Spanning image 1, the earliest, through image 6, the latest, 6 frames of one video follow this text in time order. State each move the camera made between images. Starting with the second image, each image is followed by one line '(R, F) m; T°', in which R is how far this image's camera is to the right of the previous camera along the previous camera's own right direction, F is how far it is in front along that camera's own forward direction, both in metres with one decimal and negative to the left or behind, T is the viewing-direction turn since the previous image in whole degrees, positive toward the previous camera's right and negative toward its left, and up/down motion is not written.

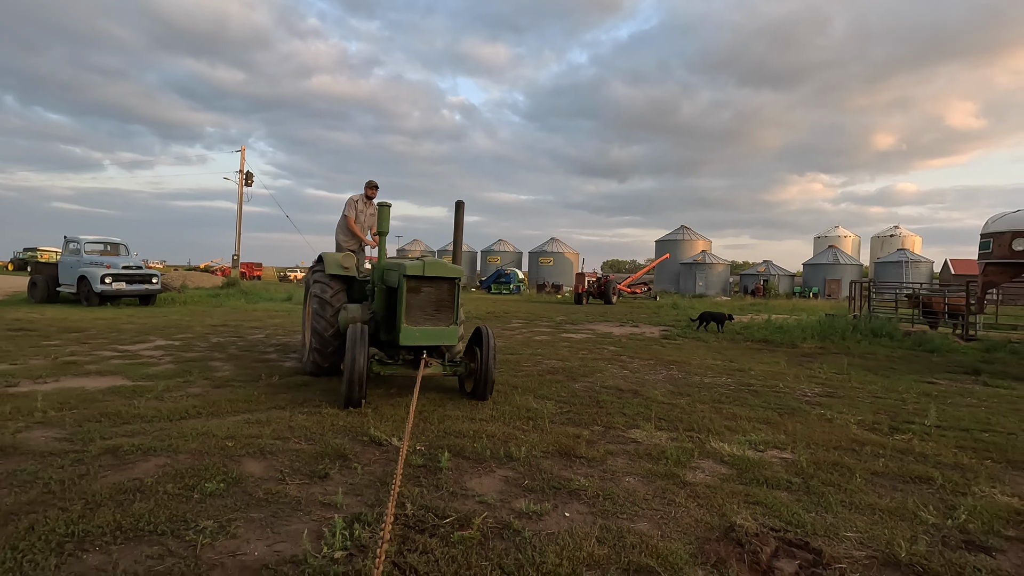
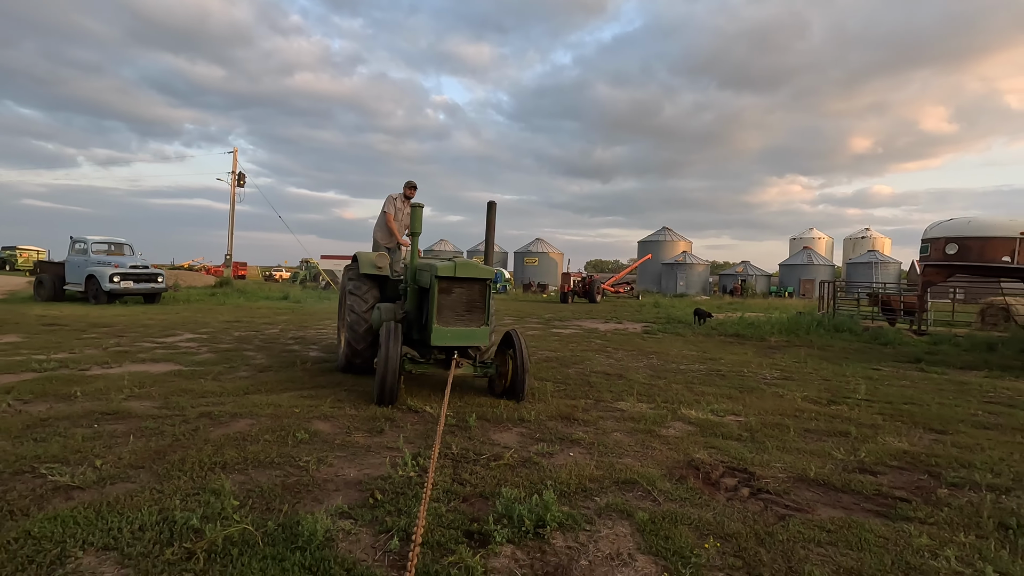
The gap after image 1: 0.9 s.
(-0.2, -0.9) m; +2°
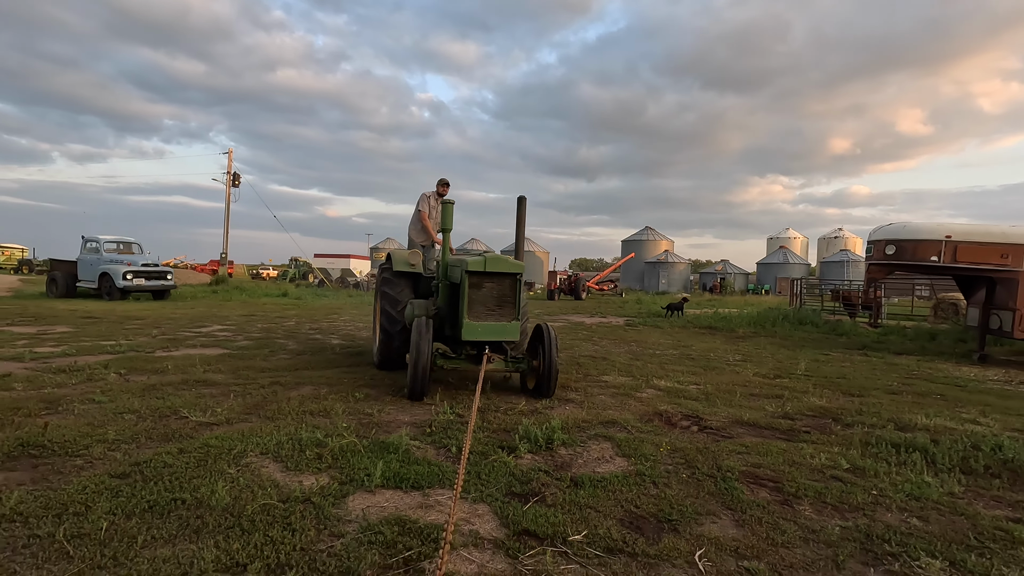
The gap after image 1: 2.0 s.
(-0.2, -1.1) m; +2°
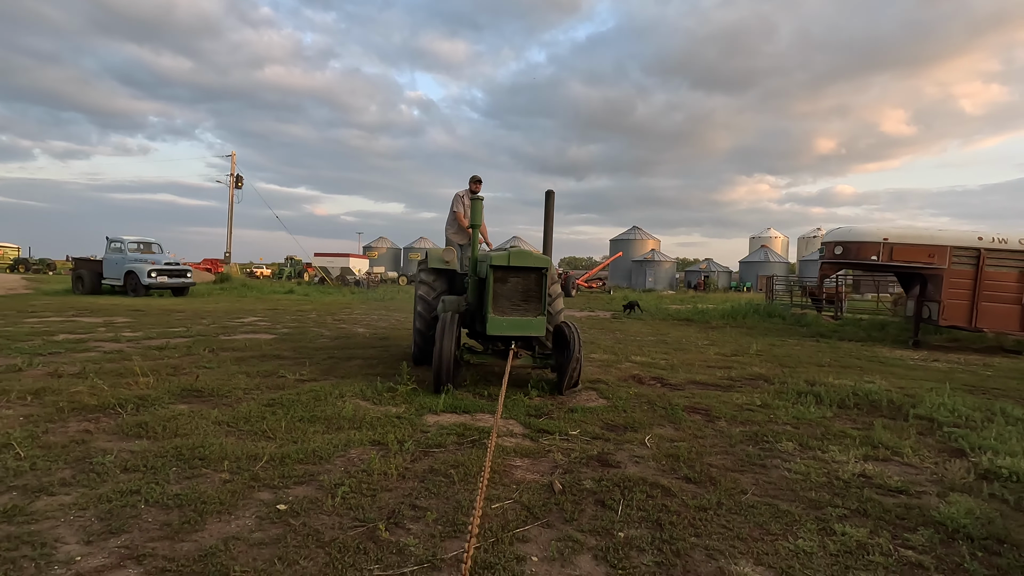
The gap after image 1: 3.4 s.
(-0.2, -1.4) m; +1°
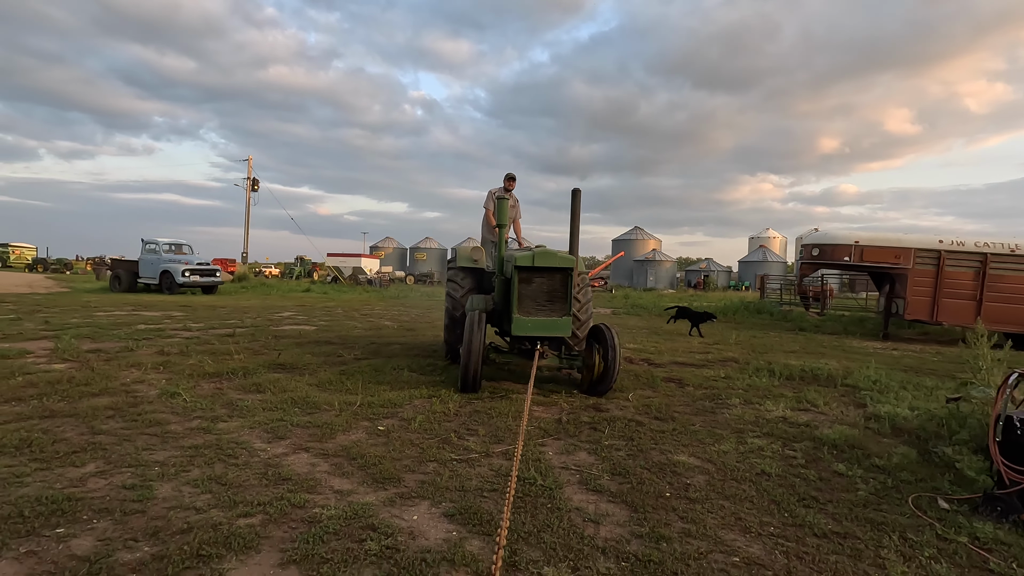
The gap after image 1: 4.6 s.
(-0.1, -1.2) m; 0°
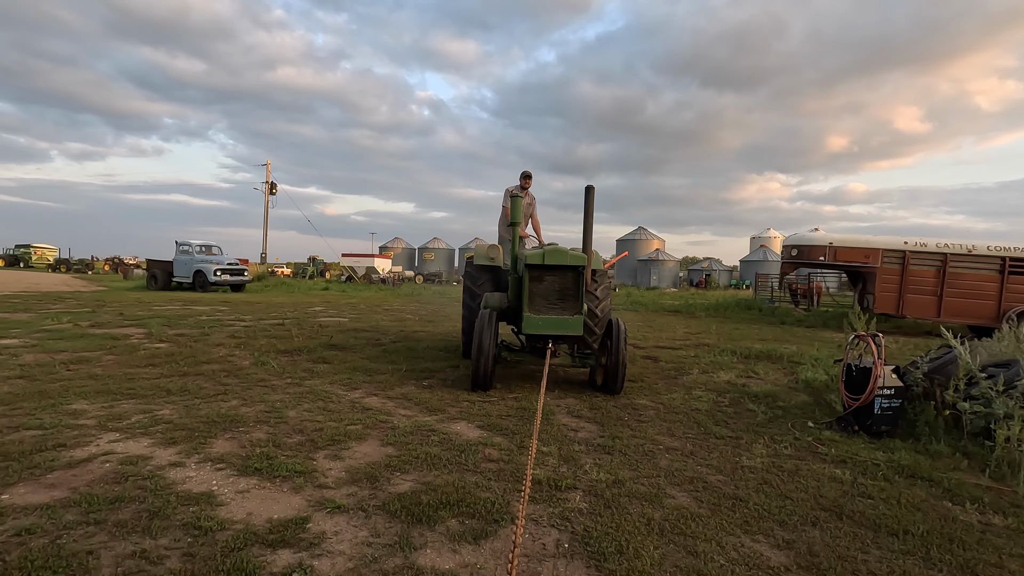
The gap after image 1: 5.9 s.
(0.0, -1.3) m; -1°
